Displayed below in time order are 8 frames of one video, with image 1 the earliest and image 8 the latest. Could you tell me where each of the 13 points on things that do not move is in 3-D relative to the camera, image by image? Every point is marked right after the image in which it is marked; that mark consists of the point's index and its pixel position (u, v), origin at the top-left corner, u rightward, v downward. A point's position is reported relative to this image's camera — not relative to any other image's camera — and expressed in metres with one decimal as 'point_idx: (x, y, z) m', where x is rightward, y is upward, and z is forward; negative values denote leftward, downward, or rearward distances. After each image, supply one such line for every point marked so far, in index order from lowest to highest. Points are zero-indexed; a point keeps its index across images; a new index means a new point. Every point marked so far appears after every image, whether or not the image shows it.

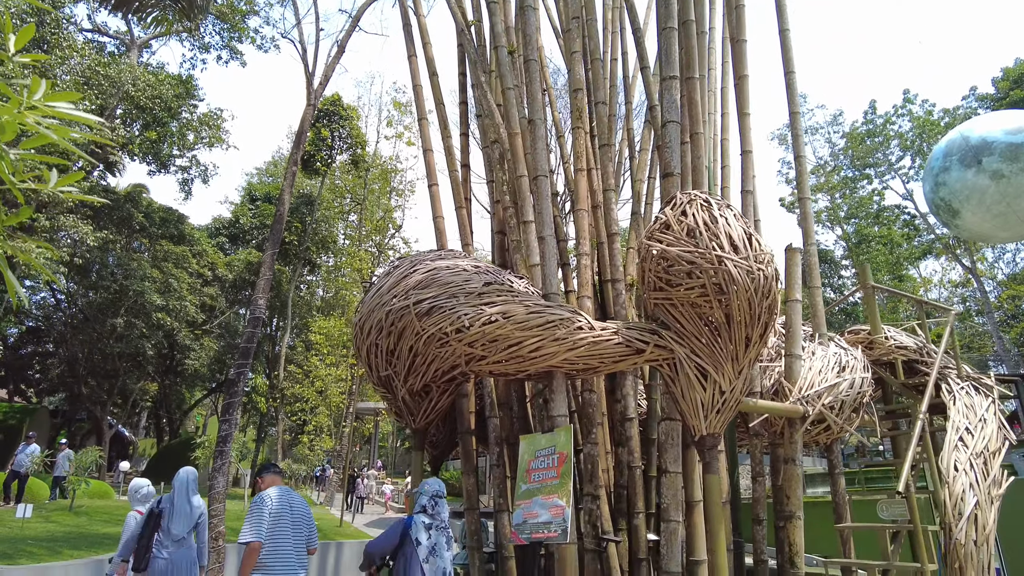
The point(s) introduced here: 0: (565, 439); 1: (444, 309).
0: (+0.3, -0.9, +4.1) m
1: (-0.5, -0.1, +4.5) m
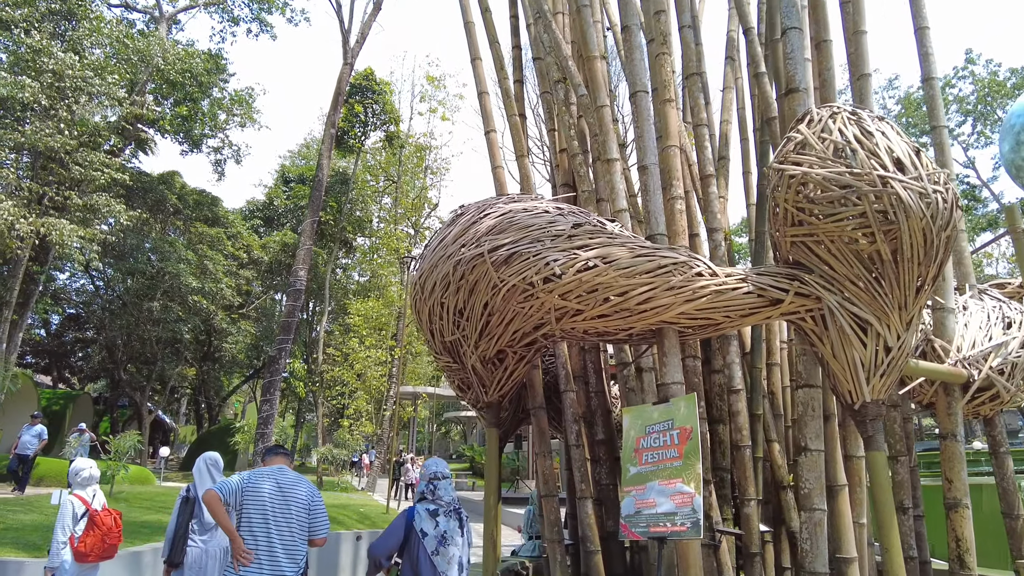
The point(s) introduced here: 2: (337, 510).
0: (+0.9, -0.6, +3.3) m
1: (+0.1, +0.2, +3.7) m
2: (-3.2, -4.1, +11.9) m
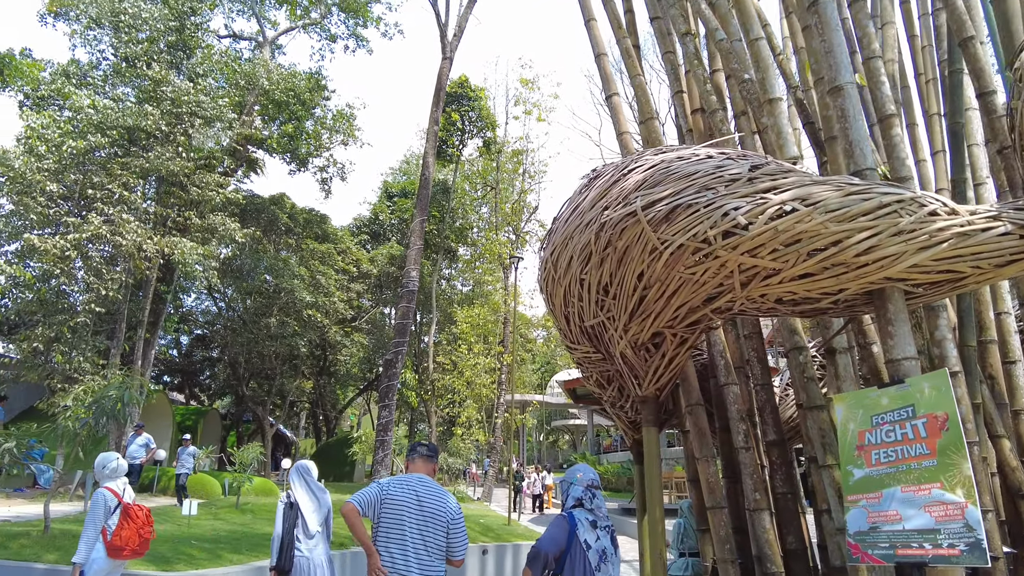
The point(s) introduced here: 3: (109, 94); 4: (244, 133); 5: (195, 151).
0: (+1.6, -0.4, +2.4) m
1: (+0.8, +0.4, +3.0) m
2: (-1.0, -4.1, +11.5) m
3: (-8.1, +3.9, +13.2) m
4: (-6.3, +3.7, +15.5) m
5: (-6.6, +2.7, +14.0) m
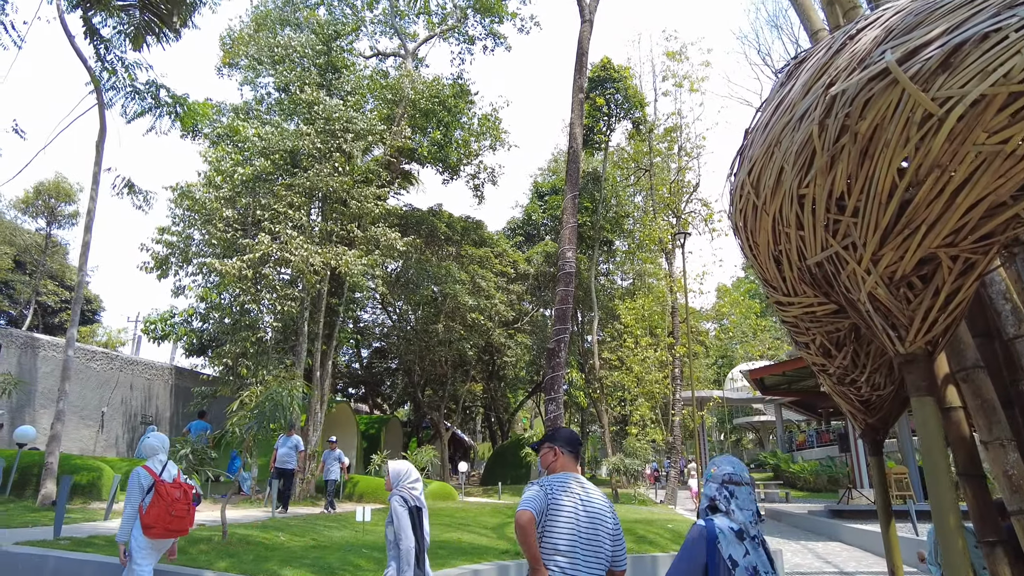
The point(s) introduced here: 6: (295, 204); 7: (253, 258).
0: (+2.0, 0.0, +1.2) m
1: (+1.4, +0.7, +1.9) m
2: (+2.1, -3.9, +10.5) m
3: (-5.1, +3.5, +14.0) m
4: (-2.8, +3.5, +15.8) m
5: (-3.4, +2.5, +14.4) m
6: (-4.4, +1.7, +13.2) m
7: (-5.0, +0.6, +12.7) m
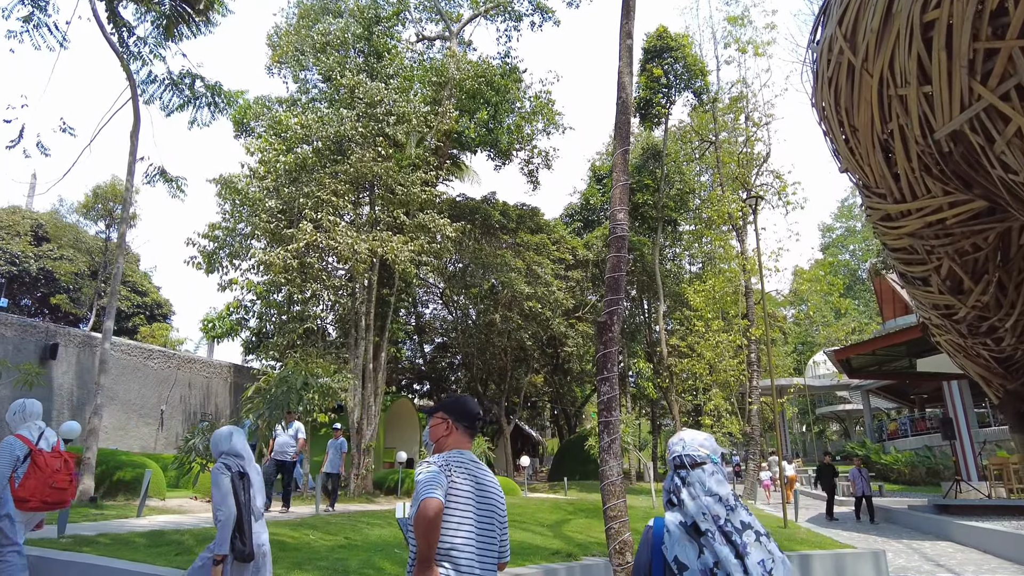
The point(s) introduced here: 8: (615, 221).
0: (+1.8, +0.4, +0.2) m
1: (+1.2, +1.0, +1.0) m
2: (+3.0, -3.4, +9.5) m
3: (-4.1, +3.7, +13.6) m
4: (-1.6, +3.7, +15.3) m
5: (-2.3, +2.7, +13.9) m
6: (-3.4, +1.9, +12.8) m
7: (-4.1, +0.7, +12.3) m
8: (+1.1, +0.7, +6.8) m
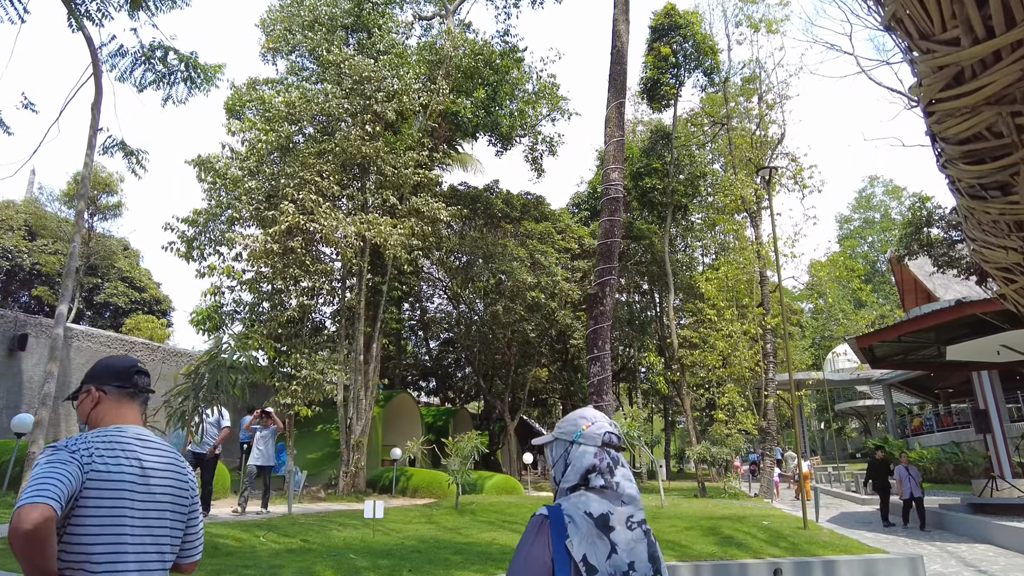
0: (+1.5, +0.7, -0.6) m
1: (+0.9, +1.3, +0.2) m
2: (+2.9, -3.2, +8.7) m
3: (-4.2, +3.9, +13.0) m
4: (-1.6, +4.0, +14.5) m
5: (-2.4, +3.0, +13.1) m
6: (-3.5, +2.1, +12.1) m
7: (-4.1, +1.0, +11.6) m
8: (+0.9, +1.0, +6.0) m
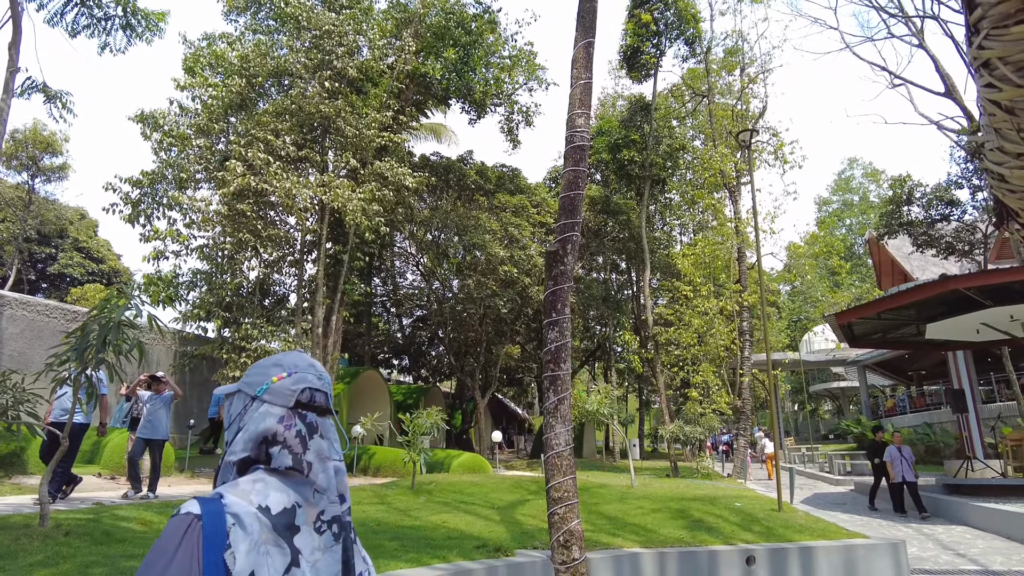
0: (+1.3, +0.8, -1.2) m
1: (+0.7, +1.5, -0.4) m
2: (+2.4, -2.8, +8.2) m
3: (-4.7, +4.5, +12.1) m
4: (-2.2, +4.6, +13.7) m
5: (-2.9, +3.5, +12.4) m
6: (-4.0, +2.7, +11.4) m
7: (-4.7, +1.5, +10.9) m
8: (+0.5, +1.3, +5.4) m
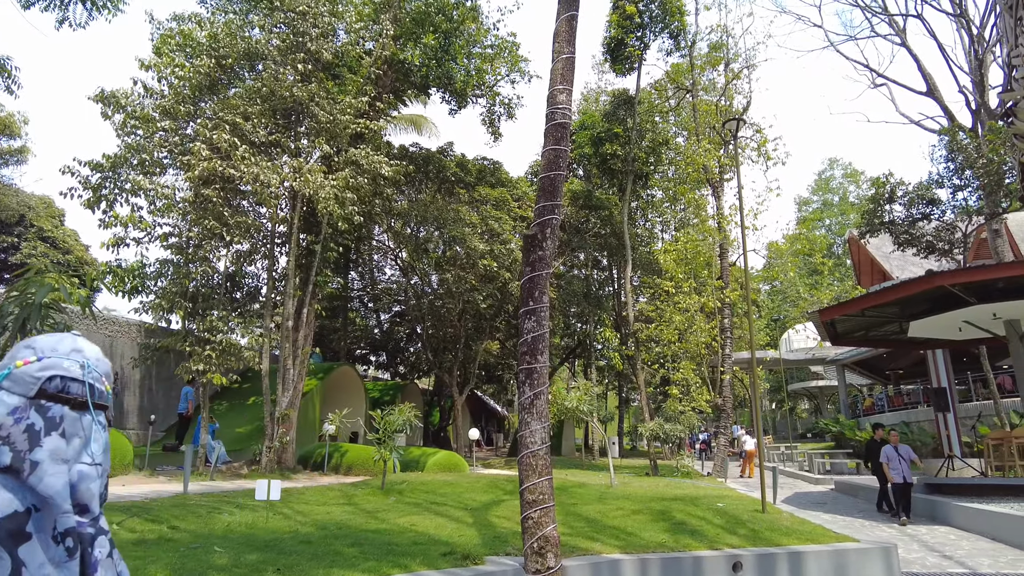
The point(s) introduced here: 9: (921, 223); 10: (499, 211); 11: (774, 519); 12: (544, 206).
0: (+1.3, +0.9, -1.5) m
1: (+0.7, +1.6, -0.8) m
2: (+2.1, -2.7, +8.0) m
3: (-5.0, +4.7, +11.6) m
4: (-2.6, +4.7, +13.3) m
5: (-3.3, +3.7, +11.9) m
6: (-4.3, +2.9, +10.9) m
7: (-5.0, +1.7, +10.4) m
8: (+0.3, +1.4, +5.0) m
9: (+10.2, +1.6, +16.3) m
10: (-0.4, +2.2, +19.1) m
11: (+3.1, -2.7, +7.8) m
12: (+0.2, +0.6, +4.8) m
